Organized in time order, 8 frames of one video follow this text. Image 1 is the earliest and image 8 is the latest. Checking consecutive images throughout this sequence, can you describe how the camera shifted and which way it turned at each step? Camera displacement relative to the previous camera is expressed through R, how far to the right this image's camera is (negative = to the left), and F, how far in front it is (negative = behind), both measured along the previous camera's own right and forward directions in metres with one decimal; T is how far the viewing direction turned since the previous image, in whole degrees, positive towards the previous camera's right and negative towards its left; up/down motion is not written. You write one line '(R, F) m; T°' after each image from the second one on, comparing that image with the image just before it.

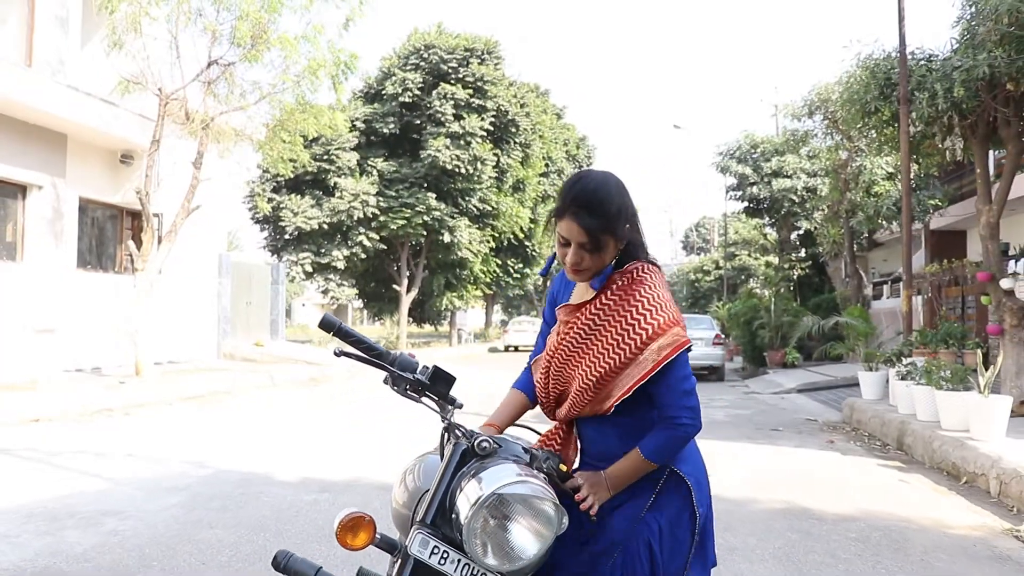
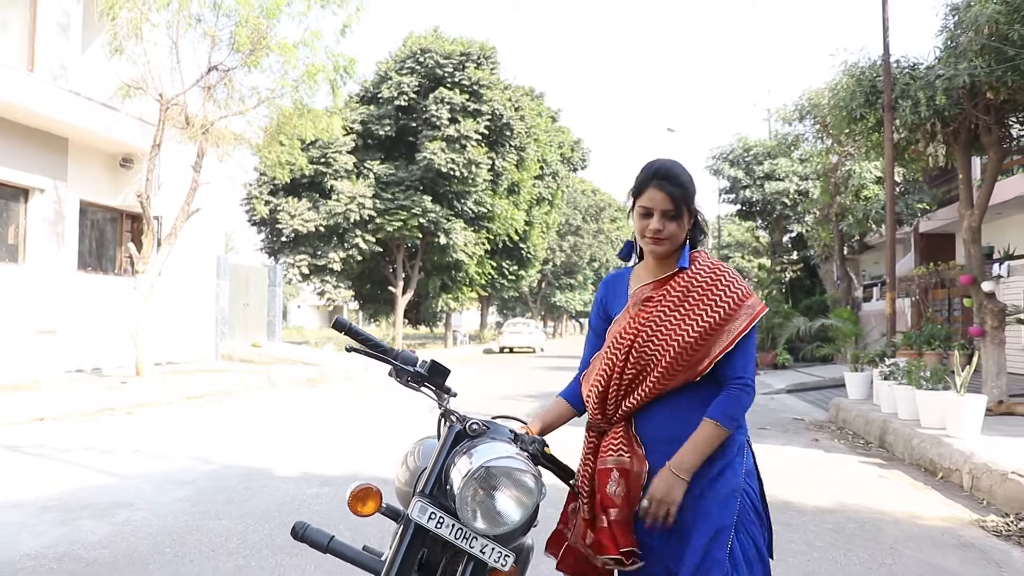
(0.0, -0.2) m; 0°
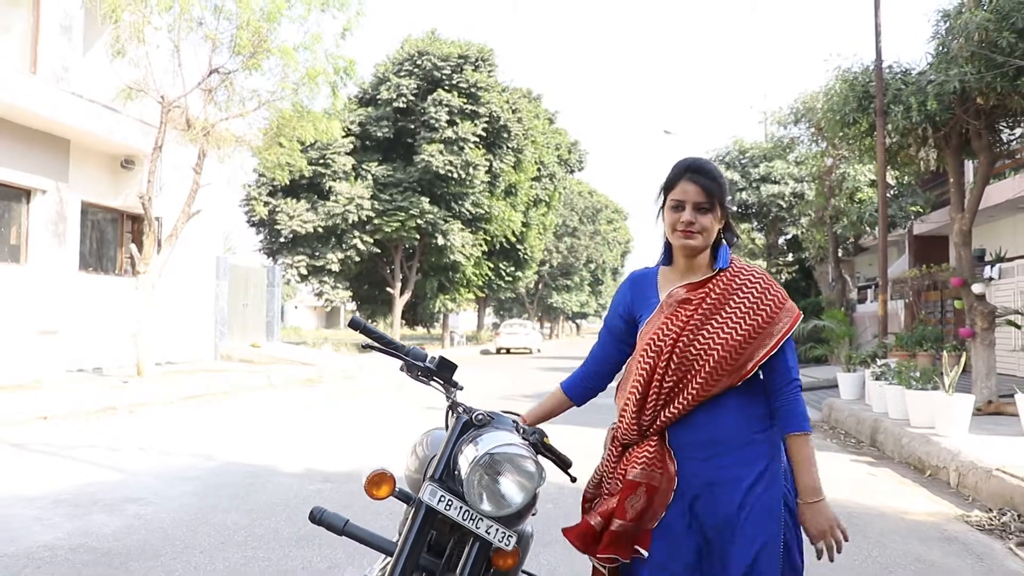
(0.0, -0.1) m; 0°
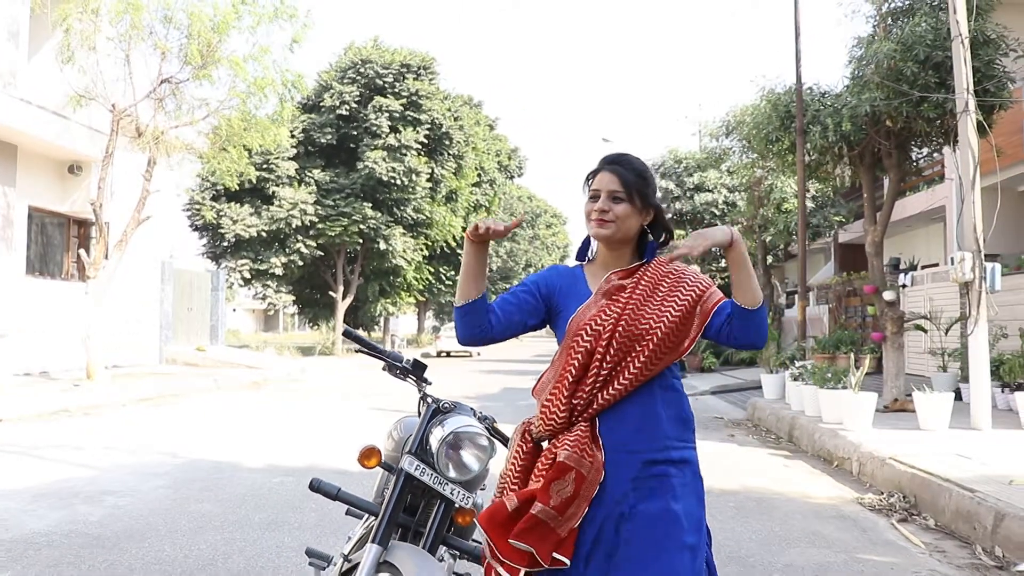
(-0.1, -0.5) m; +4°
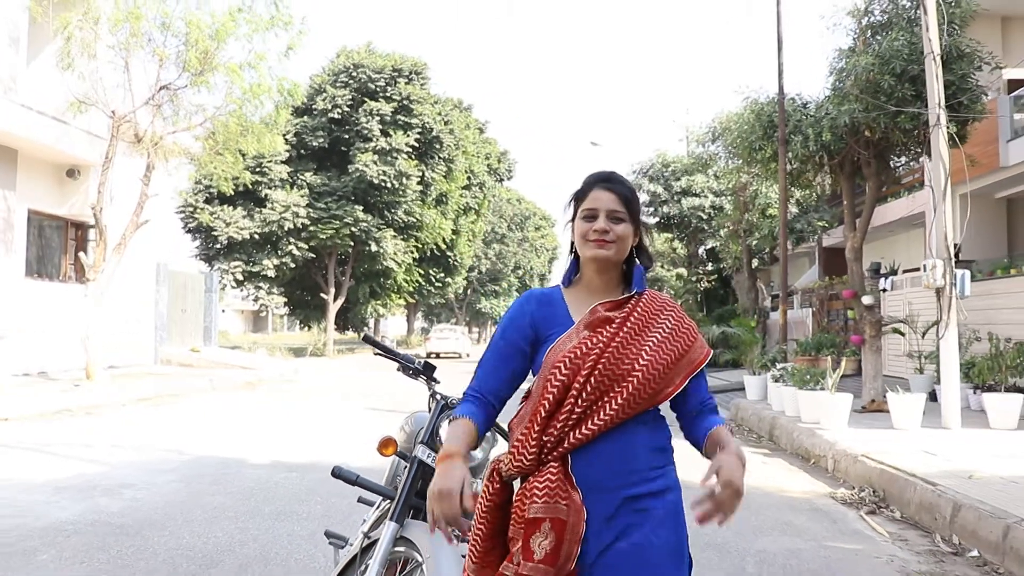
(0.0, -0.3) m; +1°
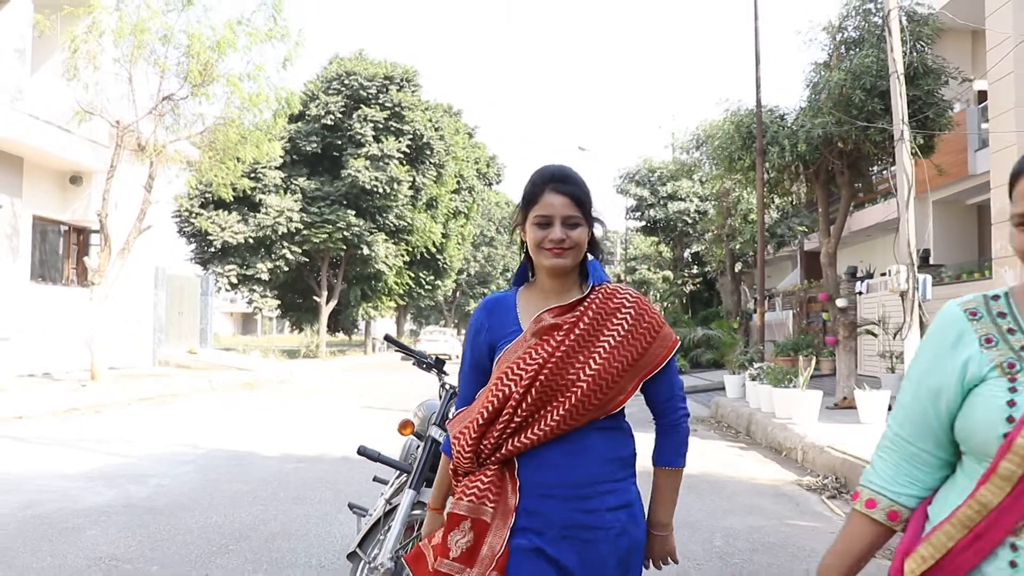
(0.0, -0.5) m; +1°
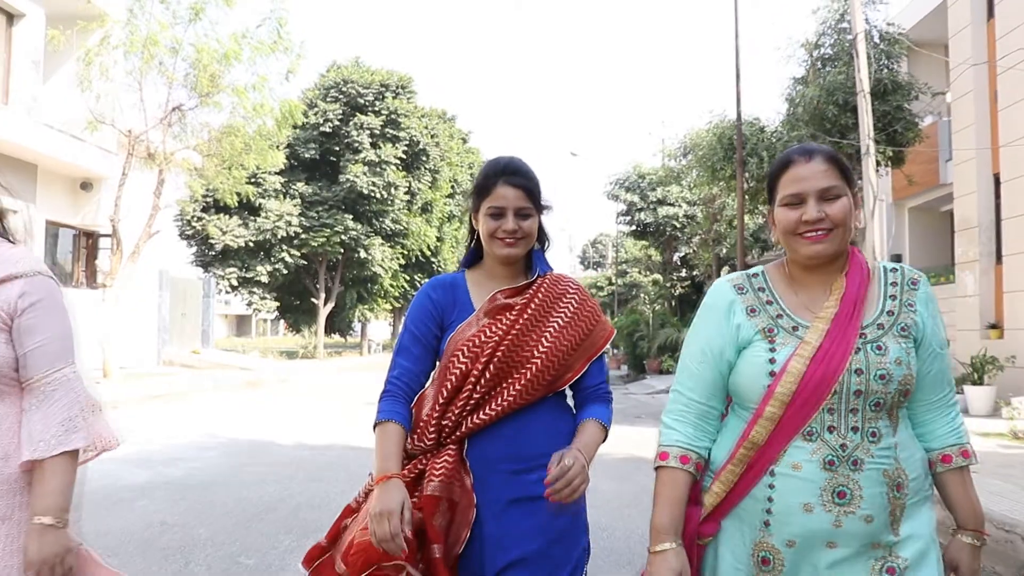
(0.0, -0.6) m; +1°
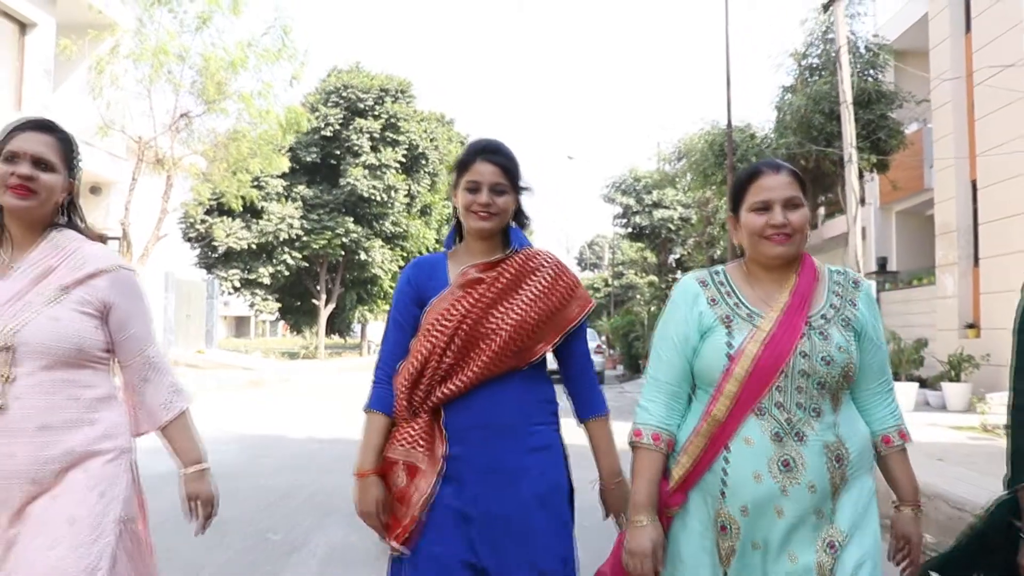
(0.0, -0.4) m; 0°
